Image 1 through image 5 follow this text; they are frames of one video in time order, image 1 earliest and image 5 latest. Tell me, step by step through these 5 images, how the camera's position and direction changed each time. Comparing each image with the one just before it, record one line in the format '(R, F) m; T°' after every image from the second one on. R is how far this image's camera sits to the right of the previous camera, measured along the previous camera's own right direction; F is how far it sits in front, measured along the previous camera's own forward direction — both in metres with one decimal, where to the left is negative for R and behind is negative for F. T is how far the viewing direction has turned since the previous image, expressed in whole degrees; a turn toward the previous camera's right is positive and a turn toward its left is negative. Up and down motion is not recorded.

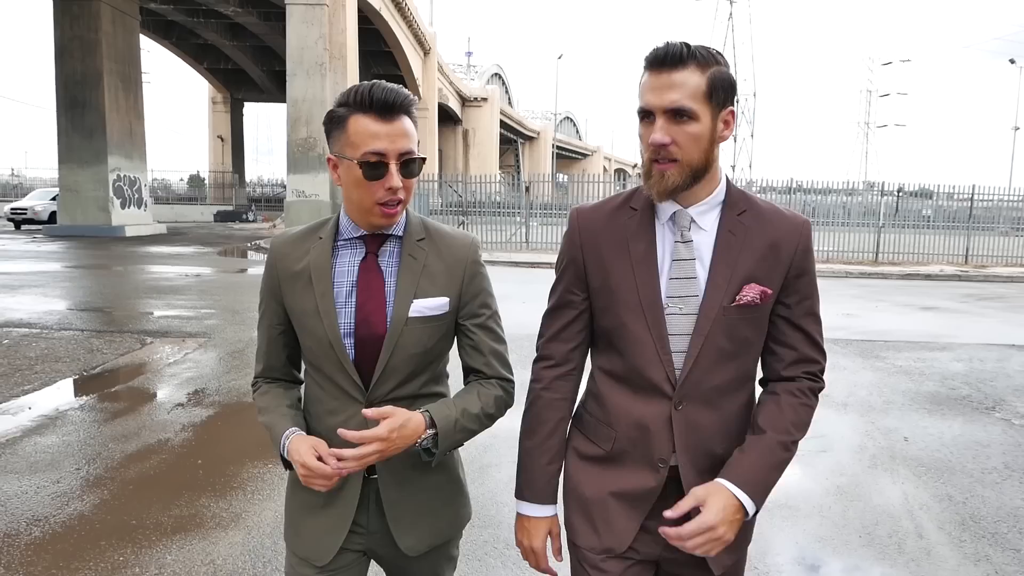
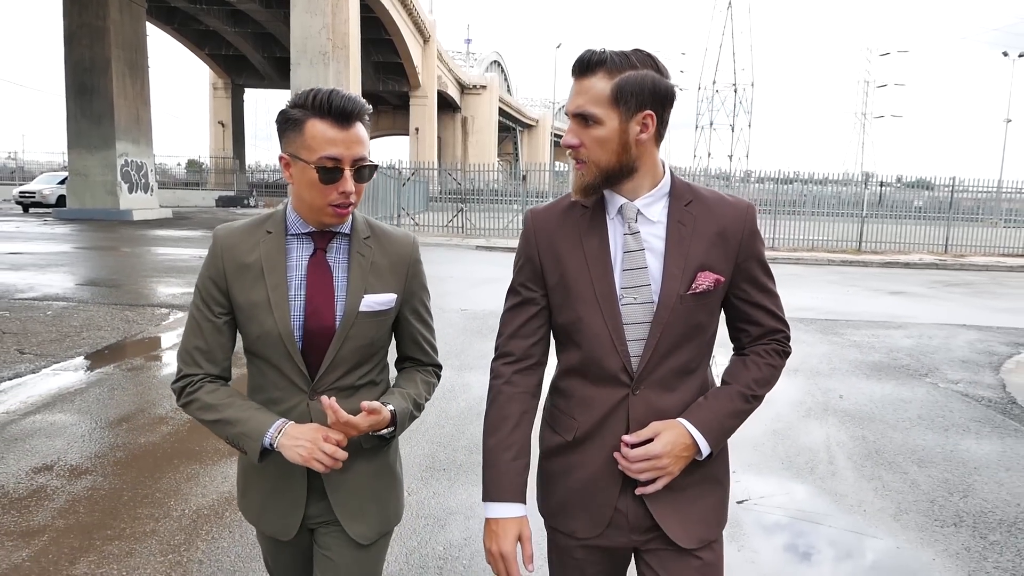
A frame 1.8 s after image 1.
(0.0, -0.9) m; 0°
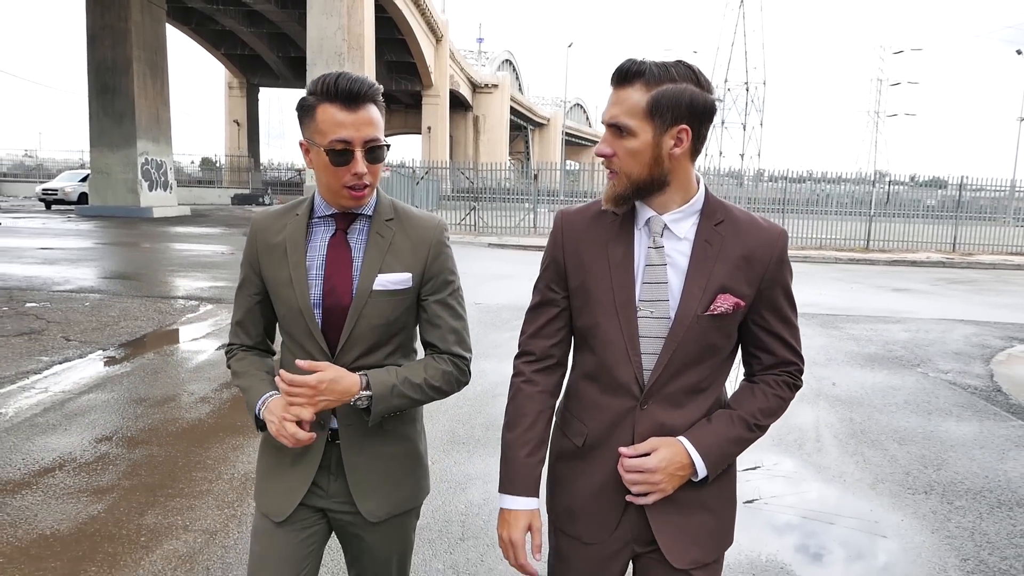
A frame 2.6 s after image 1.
(0.0, -0.4) m; -1°
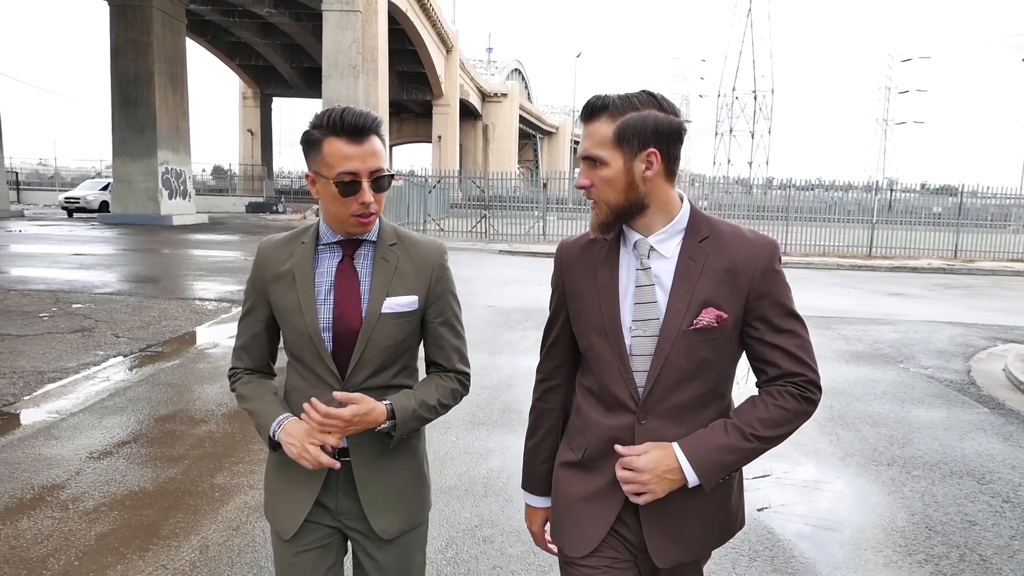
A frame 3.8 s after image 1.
(0.0, -0.6) m; -1°
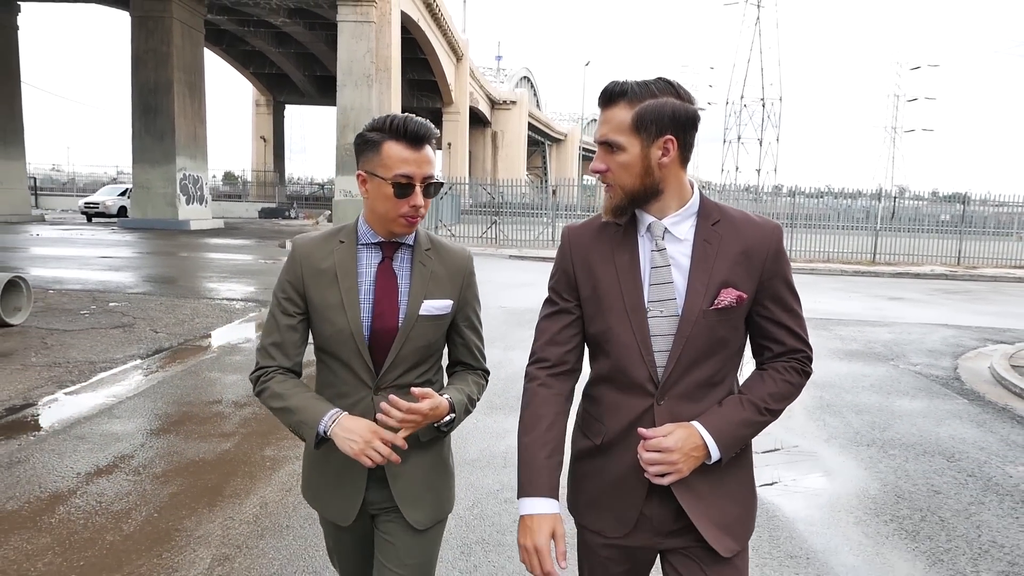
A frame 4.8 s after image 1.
(-0.1, -0.5) m; -1°
